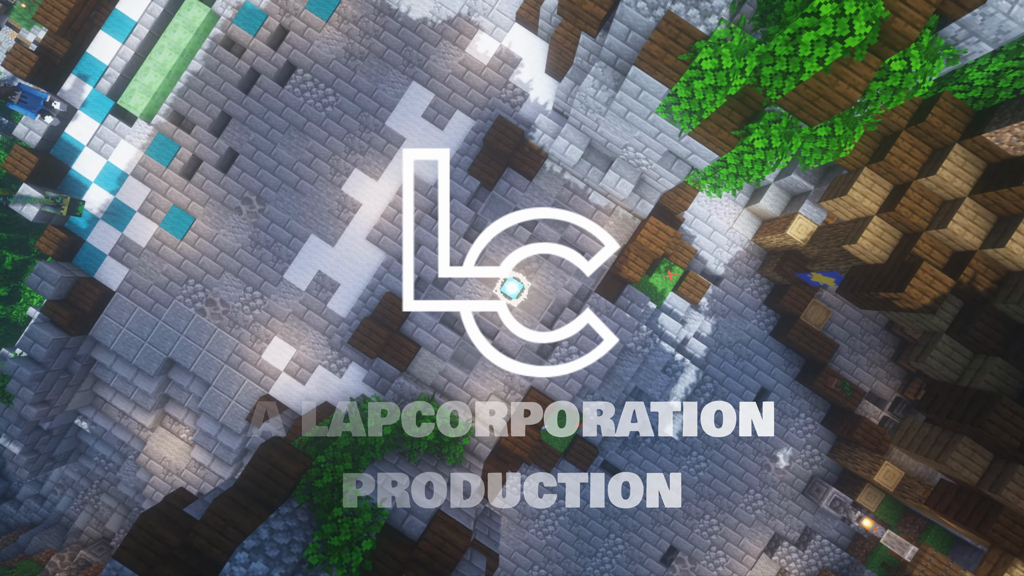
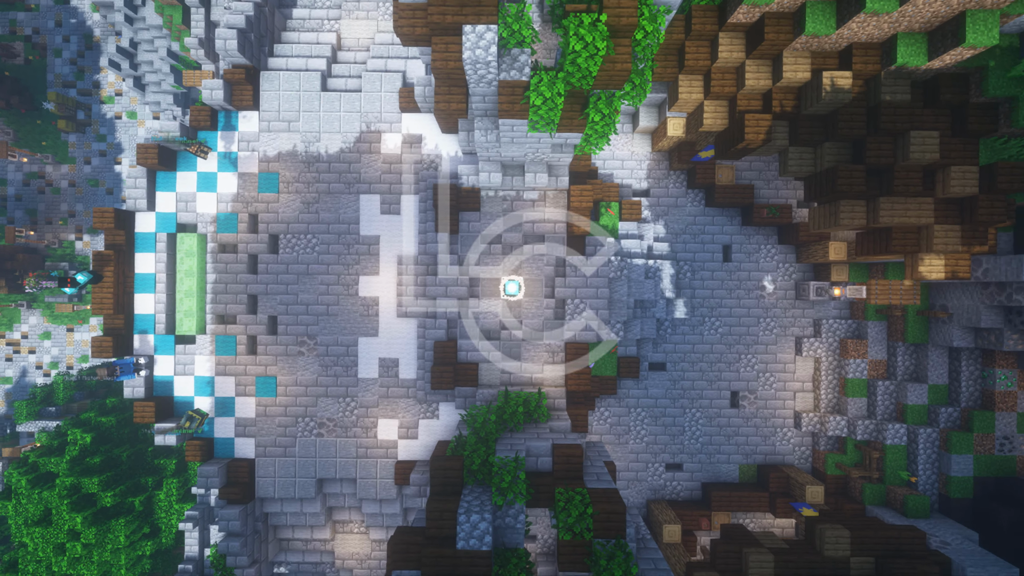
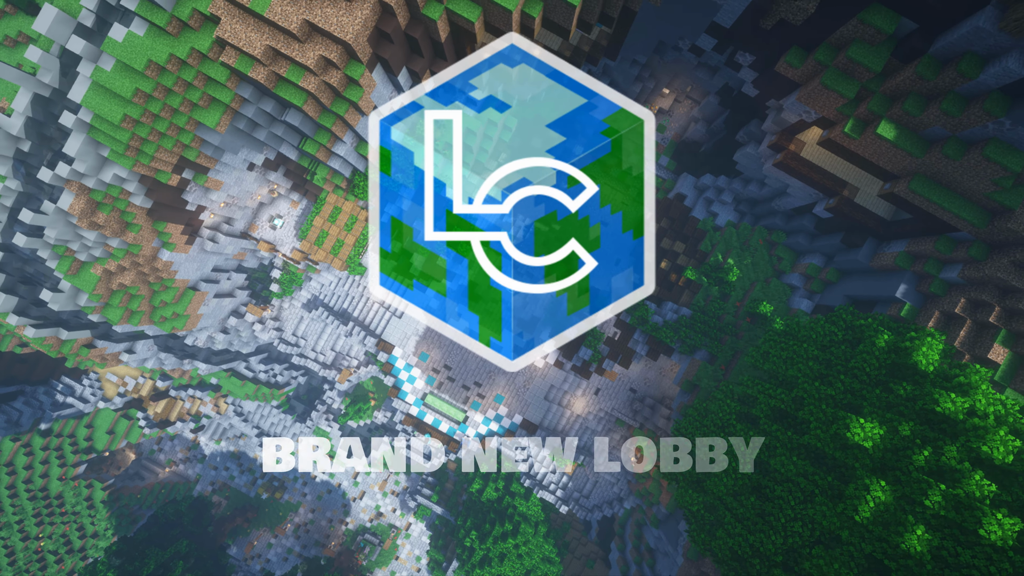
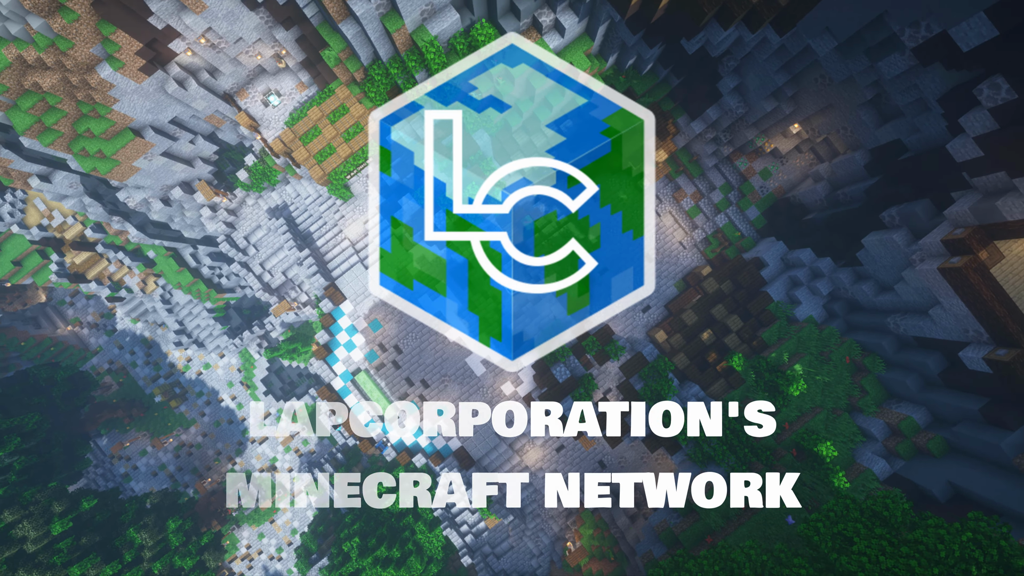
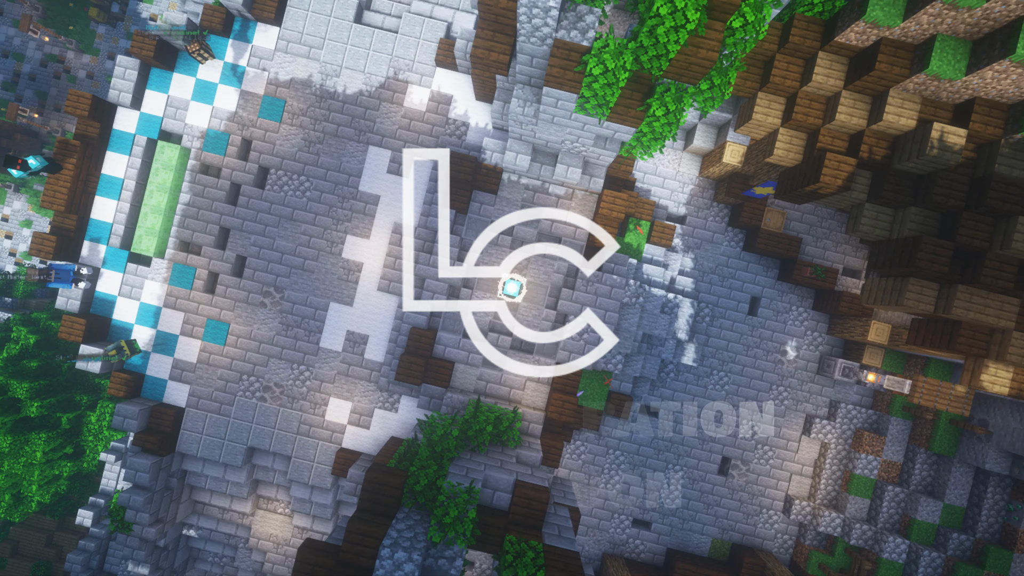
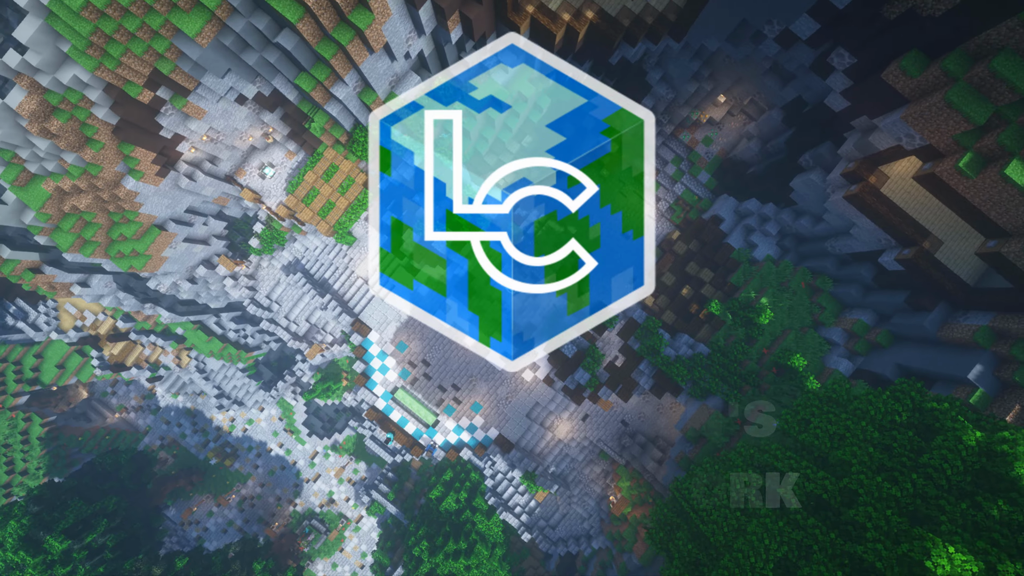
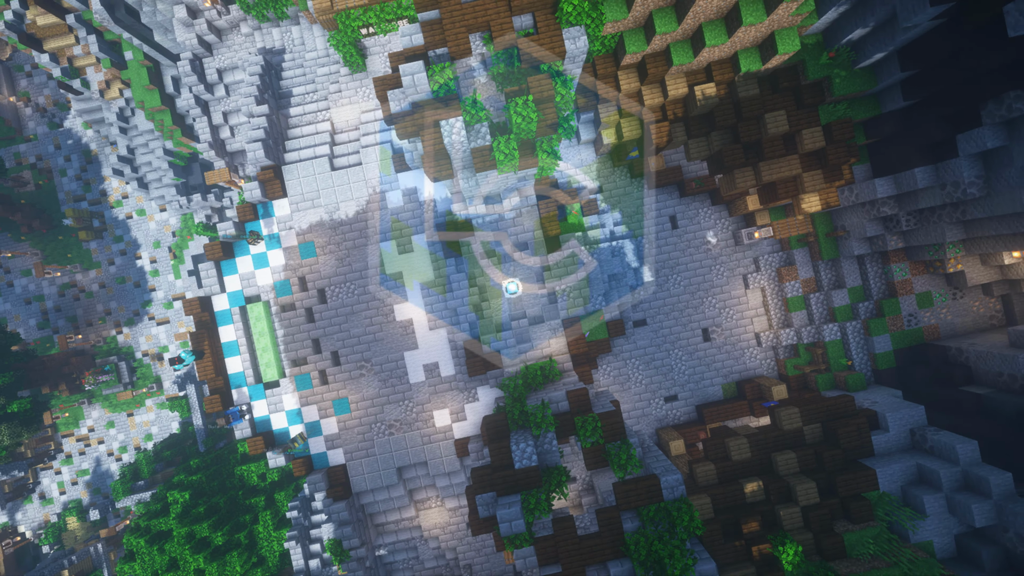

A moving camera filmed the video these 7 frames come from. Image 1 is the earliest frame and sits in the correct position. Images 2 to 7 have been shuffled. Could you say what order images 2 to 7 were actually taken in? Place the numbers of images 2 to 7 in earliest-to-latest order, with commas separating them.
5, 2, 7, 4, 6, 3
